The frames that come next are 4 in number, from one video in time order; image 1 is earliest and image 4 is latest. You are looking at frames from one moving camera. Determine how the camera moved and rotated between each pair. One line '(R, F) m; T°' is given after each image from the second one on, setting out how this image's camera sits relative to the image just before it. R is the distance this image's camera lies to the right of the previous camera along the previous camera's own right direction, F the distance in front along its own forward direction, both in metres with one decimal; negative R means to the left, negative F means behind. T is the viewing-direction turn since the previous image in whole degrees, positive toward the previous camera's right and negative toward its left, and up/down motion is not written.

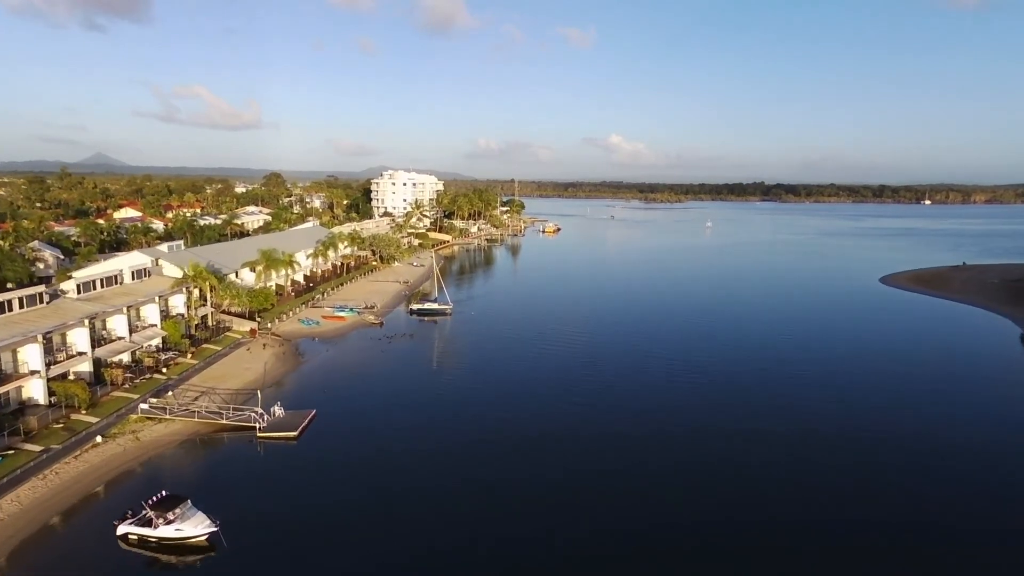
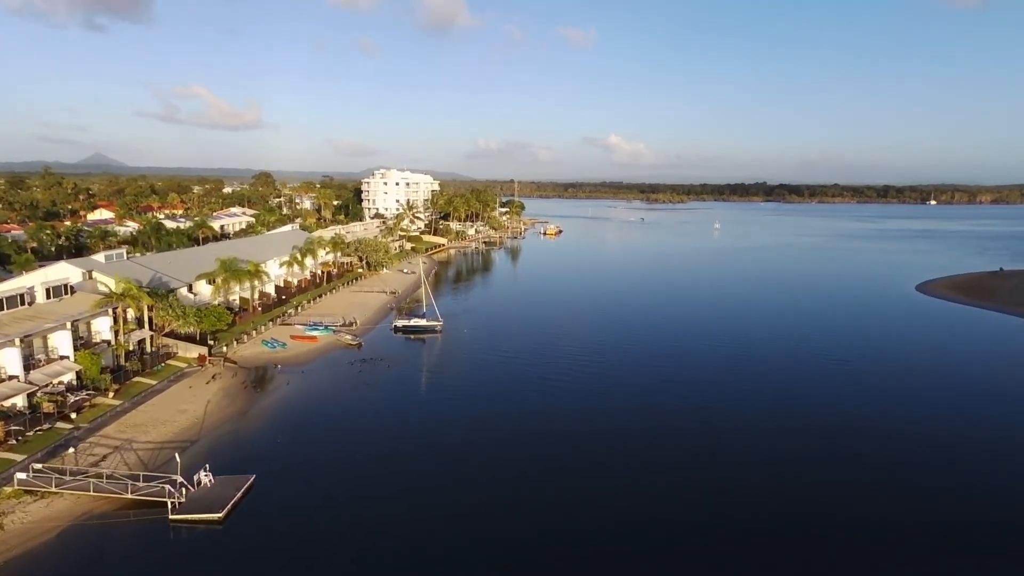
(0.0, +8.0) m; 0°
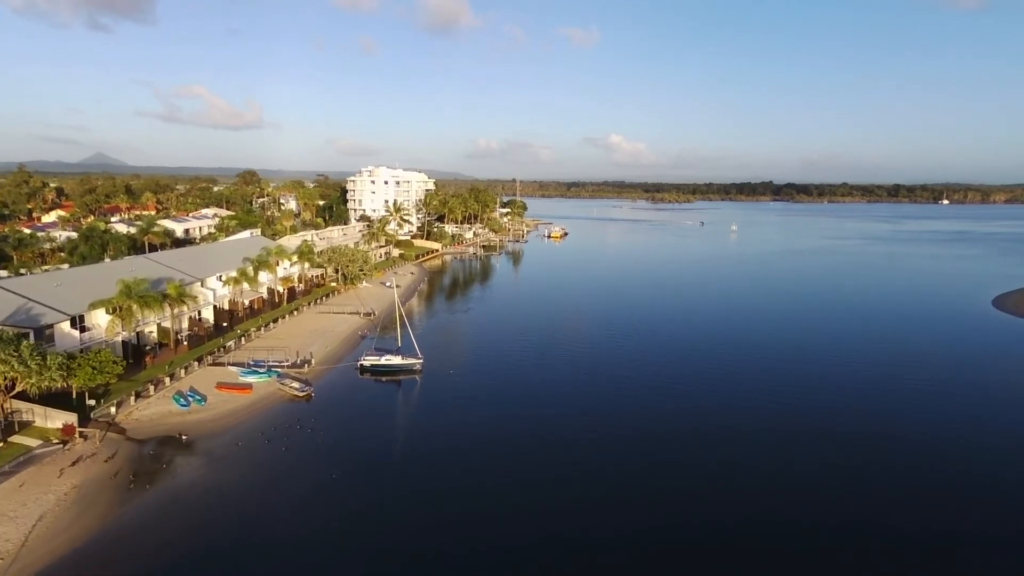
(0.0, +12.6) m; 0°
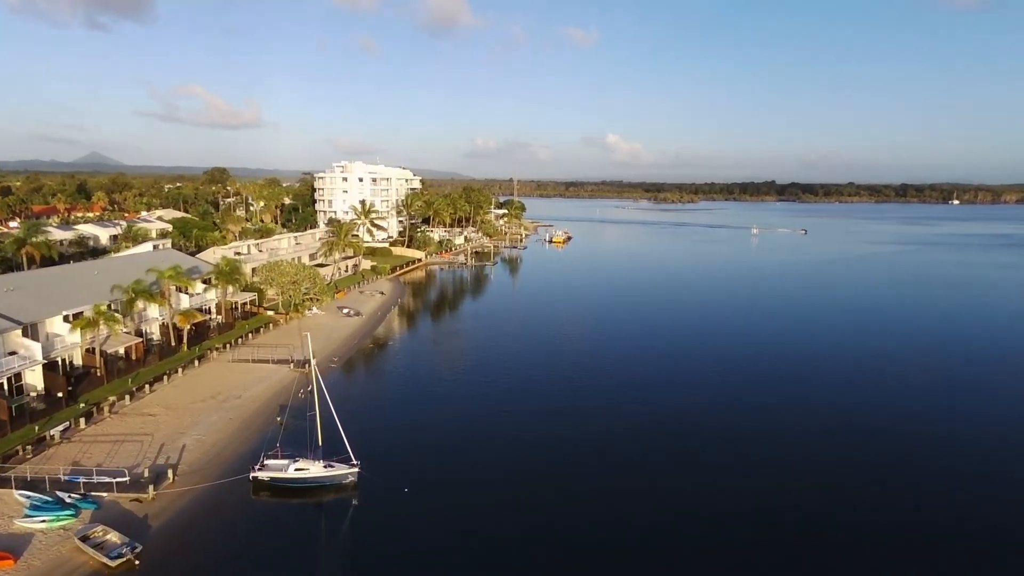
(+0.1, +16.9) m; 0°
